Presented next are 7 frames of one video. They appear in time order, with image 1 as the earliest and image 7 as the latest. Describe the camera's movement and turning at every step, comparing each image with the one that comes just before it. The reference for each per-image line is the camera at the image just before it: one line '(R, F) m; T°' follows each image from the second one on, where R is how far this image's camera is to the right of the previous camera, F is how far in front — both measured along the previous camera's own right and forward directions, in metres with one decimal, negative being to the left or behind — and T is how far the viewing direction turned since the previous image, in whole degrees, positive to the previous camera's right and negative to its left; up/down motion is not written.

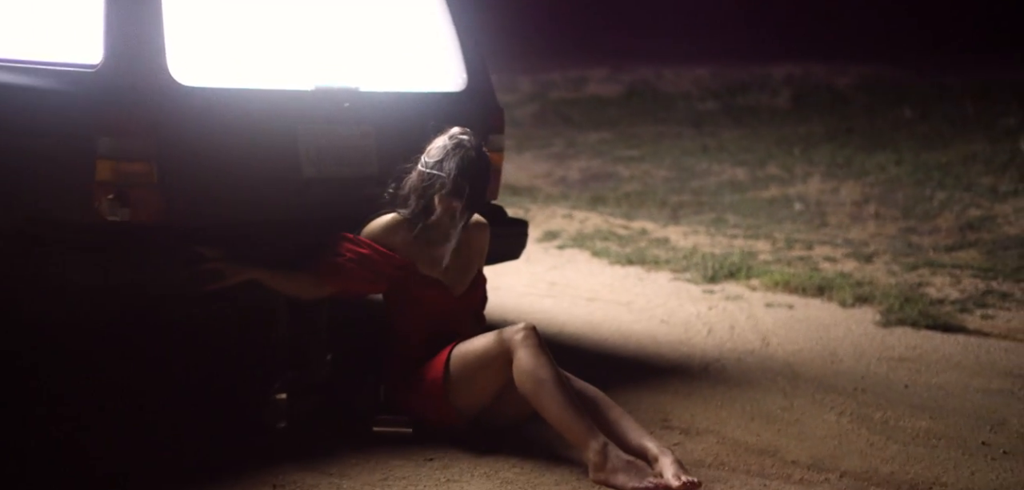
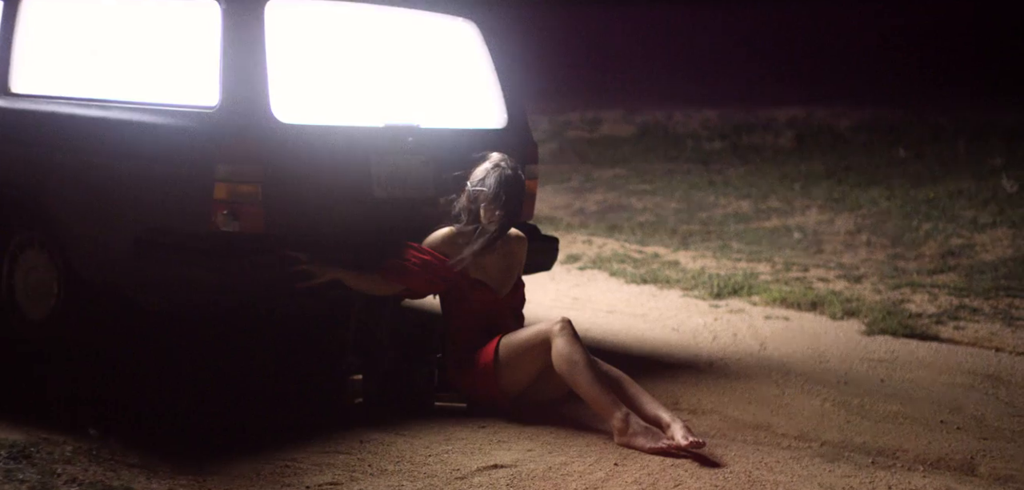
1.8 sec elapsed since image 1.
(-0.1, -0.8) m; -1°
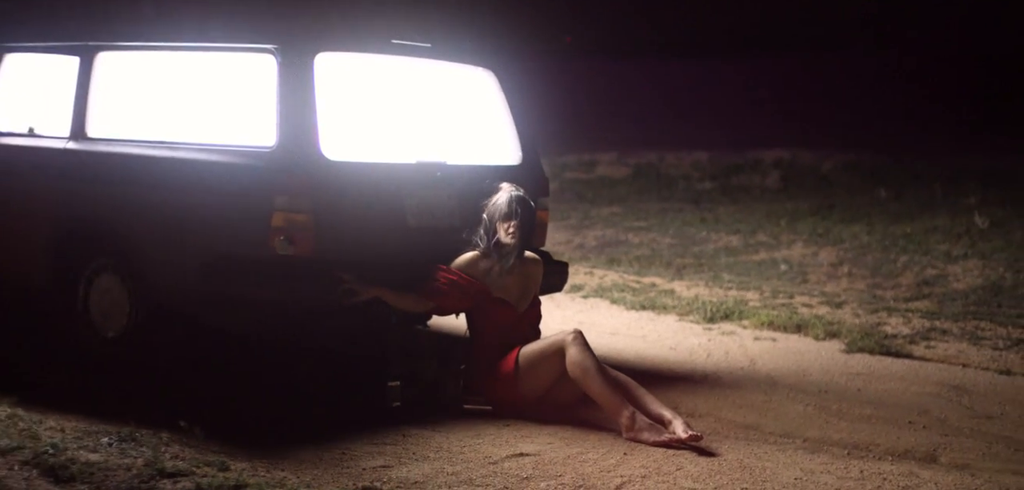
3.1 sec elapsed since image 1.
(-0.1, -0.6) m; +1°
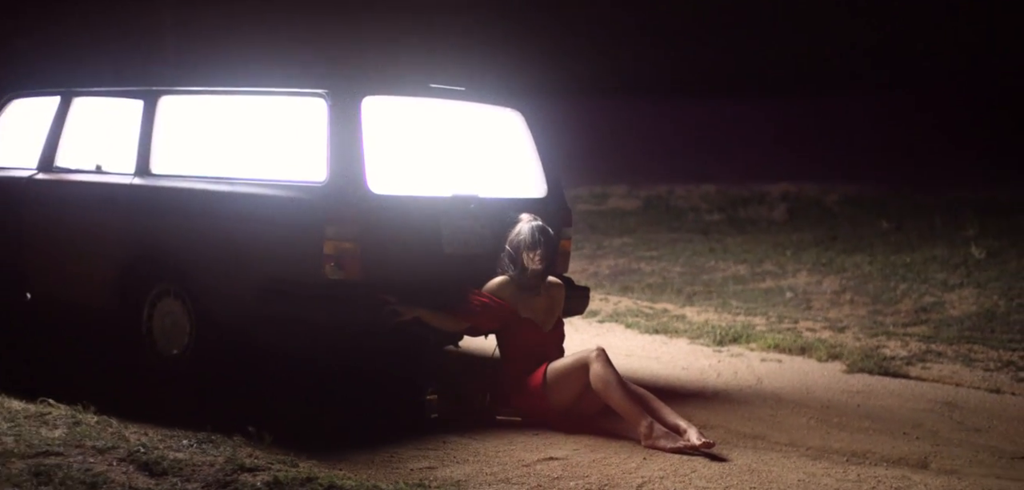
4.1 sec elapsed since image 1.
(-0.1, -0.5) m; 0°
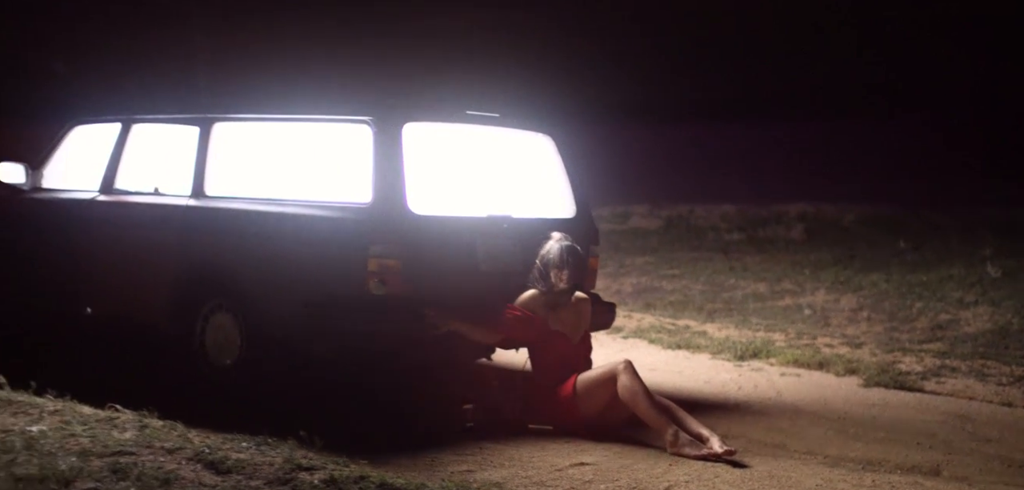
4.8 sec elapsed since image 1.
(-0.1, -0.3) m; -1°
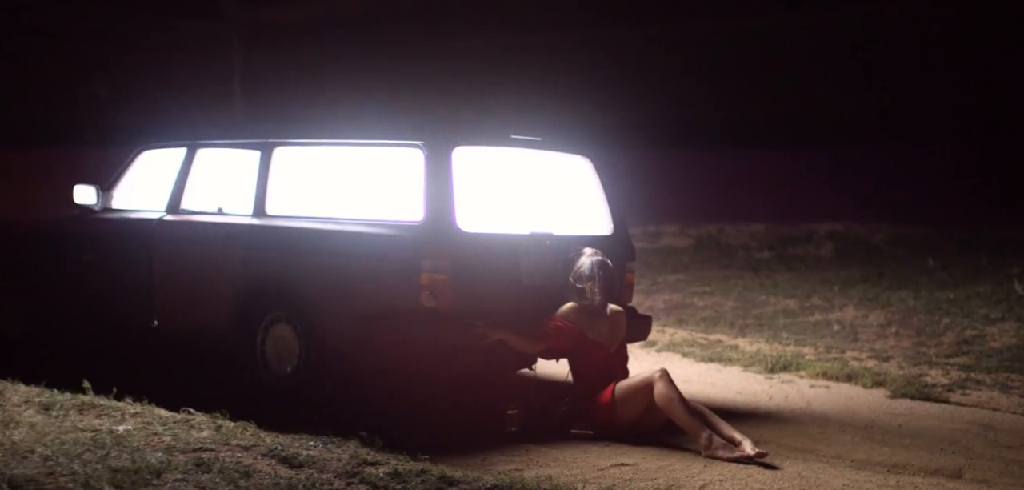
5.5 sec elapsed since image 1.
(-0.1, -0.4) m; -2°
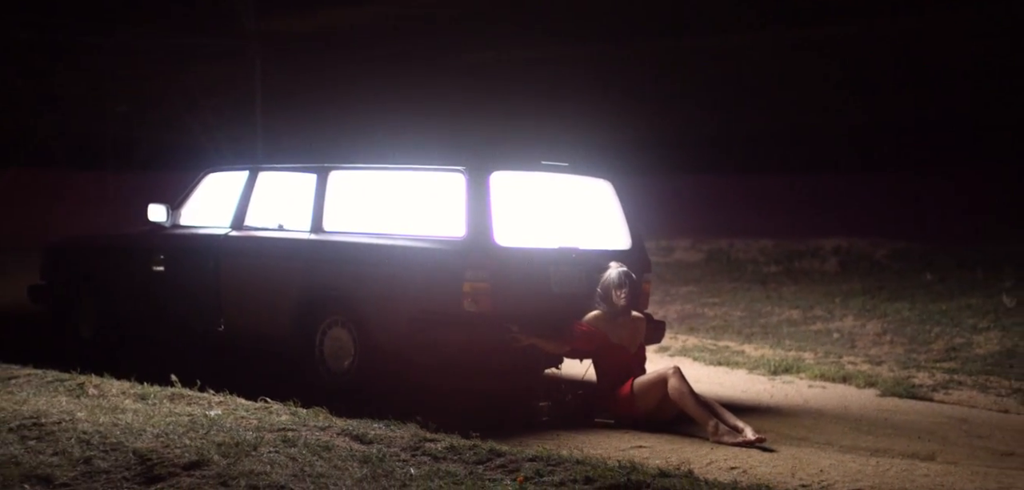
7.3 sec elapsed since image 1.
(-0.1, -0.9) m; -1°
